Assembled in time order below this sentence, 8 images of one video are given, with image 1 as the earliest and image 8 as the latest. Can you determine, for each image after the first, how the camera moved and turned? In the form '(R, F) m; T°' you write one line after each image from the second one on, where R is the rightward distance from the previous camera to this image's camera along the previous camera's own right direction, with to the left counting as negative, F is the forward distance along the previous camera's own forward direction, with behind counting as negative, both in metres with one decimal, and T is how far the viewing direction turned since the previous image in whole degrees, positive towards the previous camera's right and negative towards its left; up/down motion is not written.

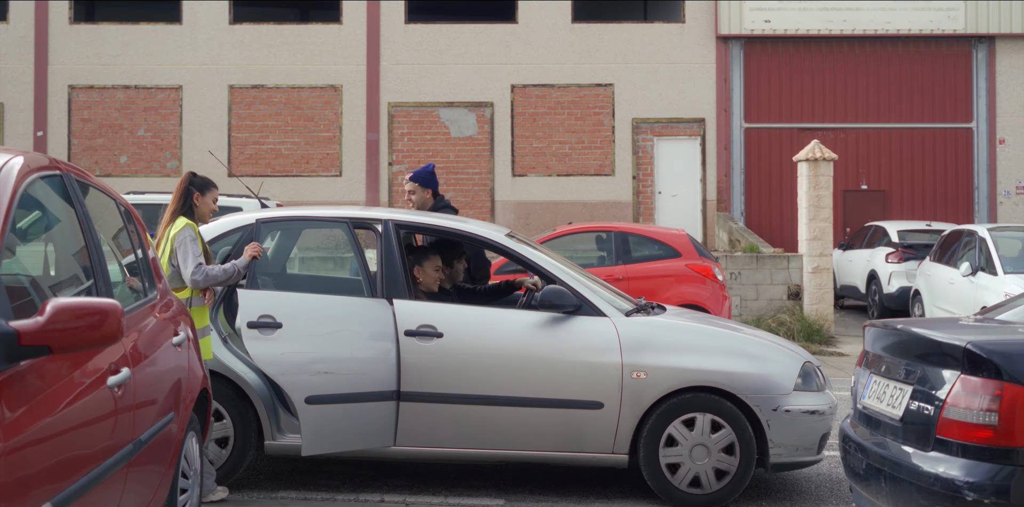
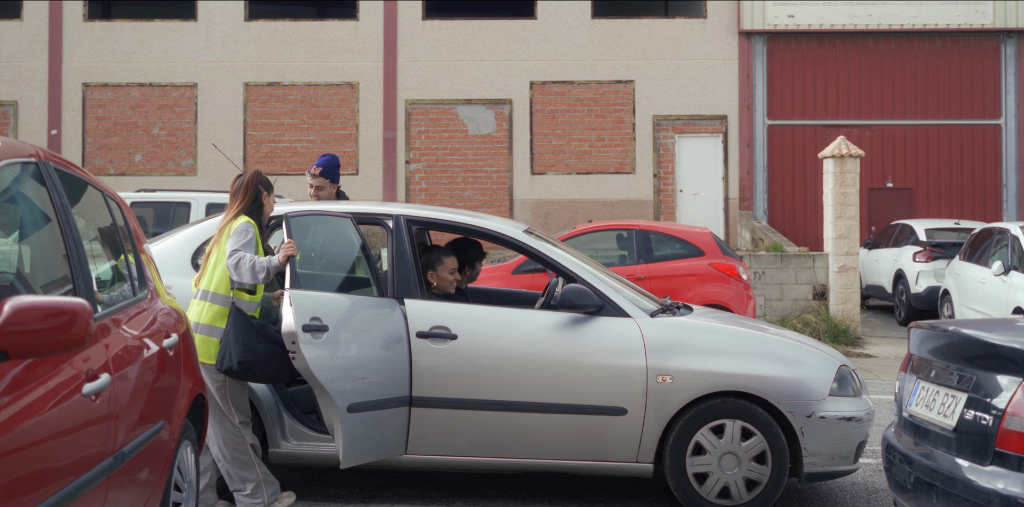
(0.0, +0.3) m; -1°
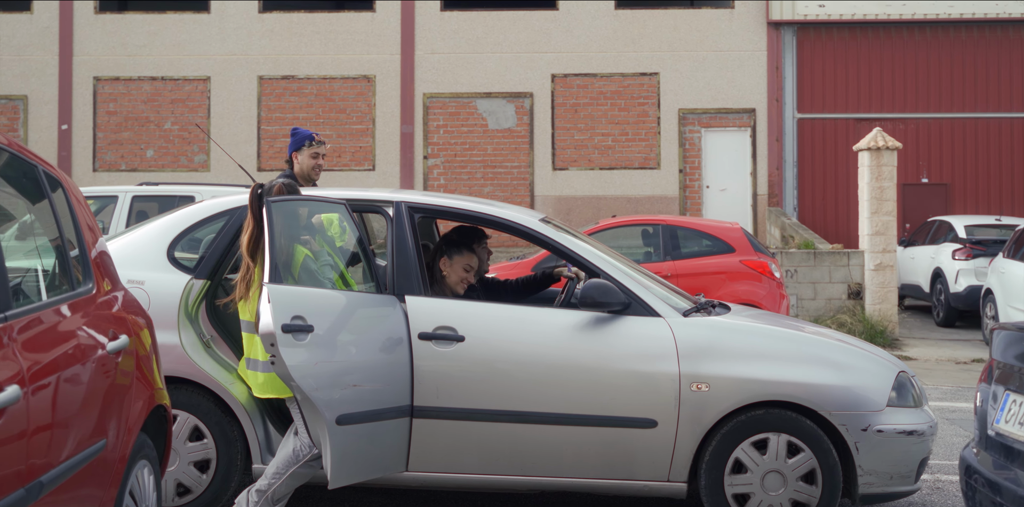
(0.0, +0.5) m; -1°
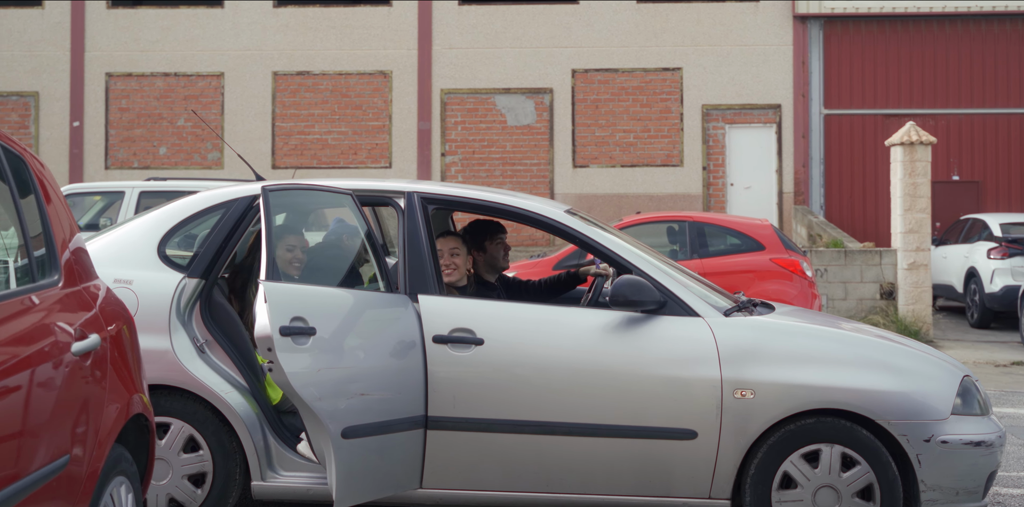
(0.0, +0.4) m; -1°
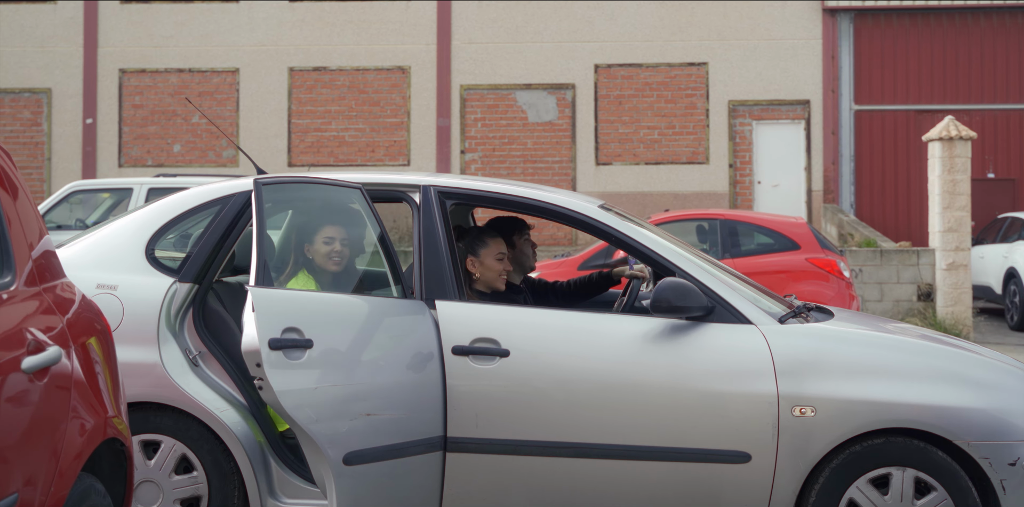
(0.0, +0.4) m; -1°
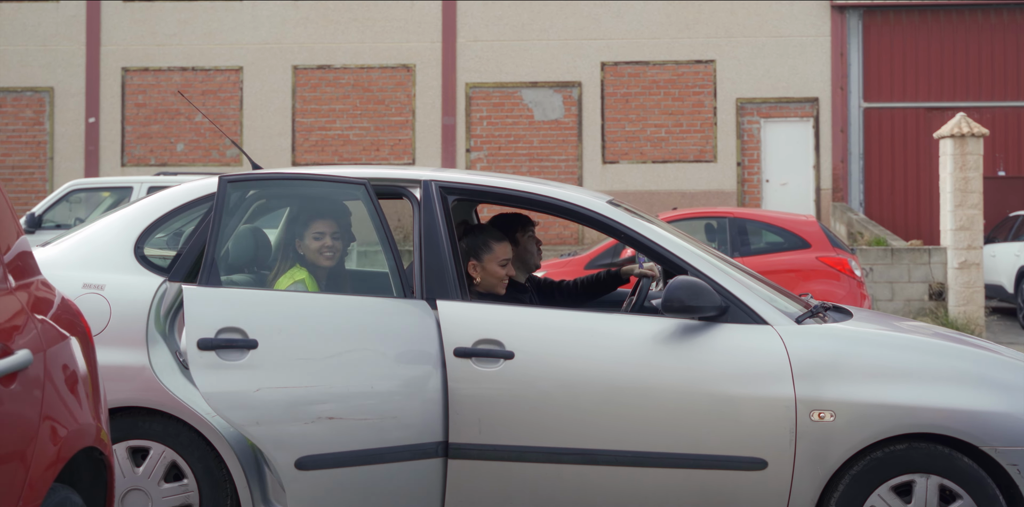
(0.0, +0.1) m; 0°
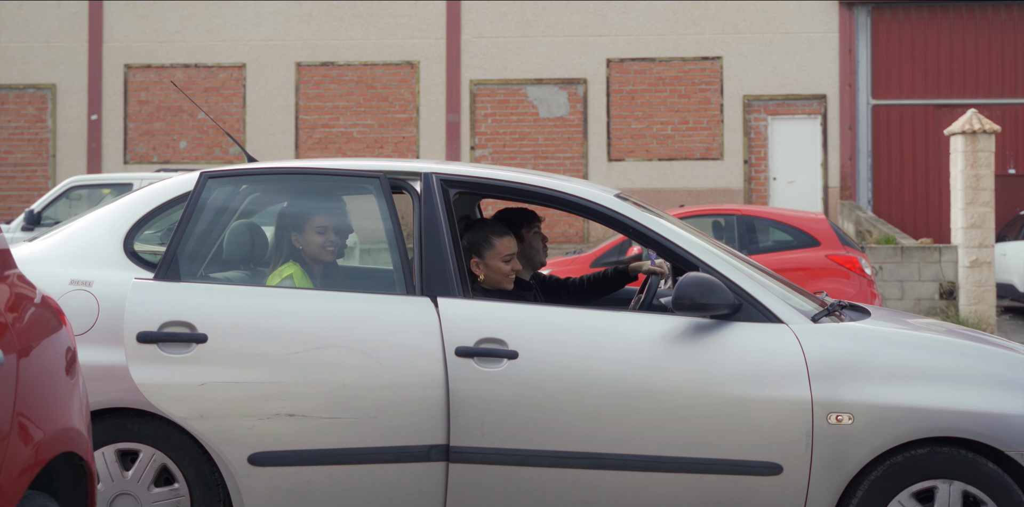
(0.0, +0.1) m; 0°
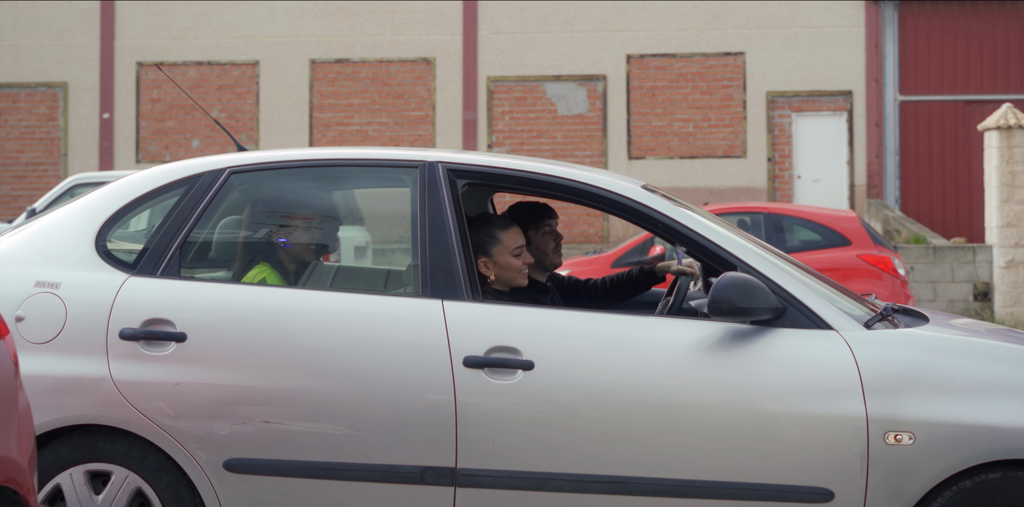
(0.0, +0.3) m; -1°
